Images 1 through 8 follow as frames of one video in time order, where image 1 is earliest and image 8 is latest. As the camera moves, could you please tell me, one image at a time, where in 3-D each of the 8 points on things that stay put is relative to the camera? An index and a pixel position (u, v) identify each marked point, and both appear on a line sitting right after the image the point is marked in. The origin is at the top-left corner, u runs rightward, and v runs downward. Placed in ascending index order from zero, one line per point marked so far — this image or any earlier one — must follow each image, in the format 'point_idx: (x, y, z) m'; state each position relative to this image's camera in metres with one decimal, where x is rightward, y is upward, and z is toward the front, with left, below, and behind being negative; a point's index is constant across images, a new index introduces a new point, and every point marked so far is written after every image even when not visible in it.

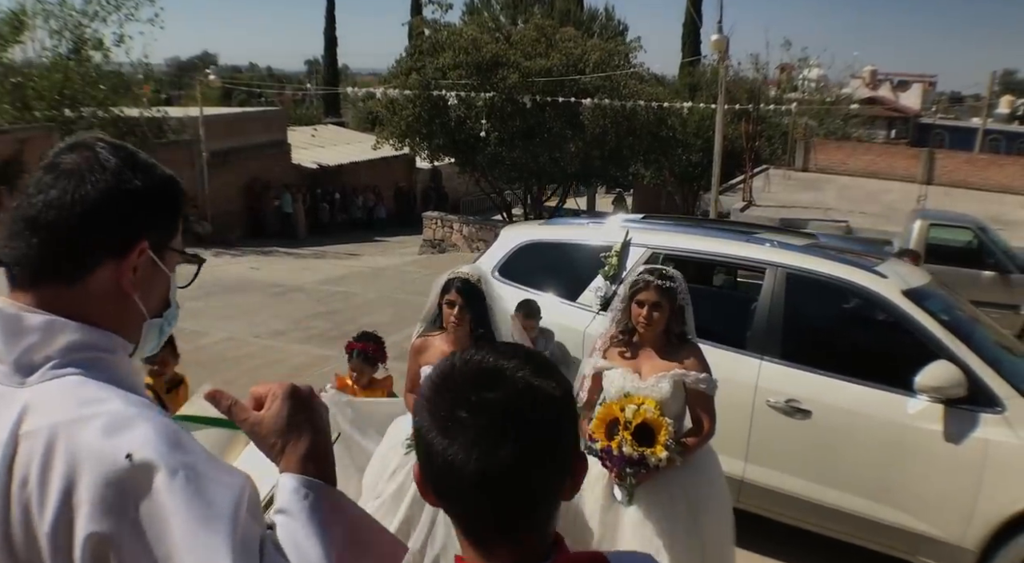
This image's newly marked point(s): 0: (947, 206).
0: (+10.5, +1.7, +15.5) m
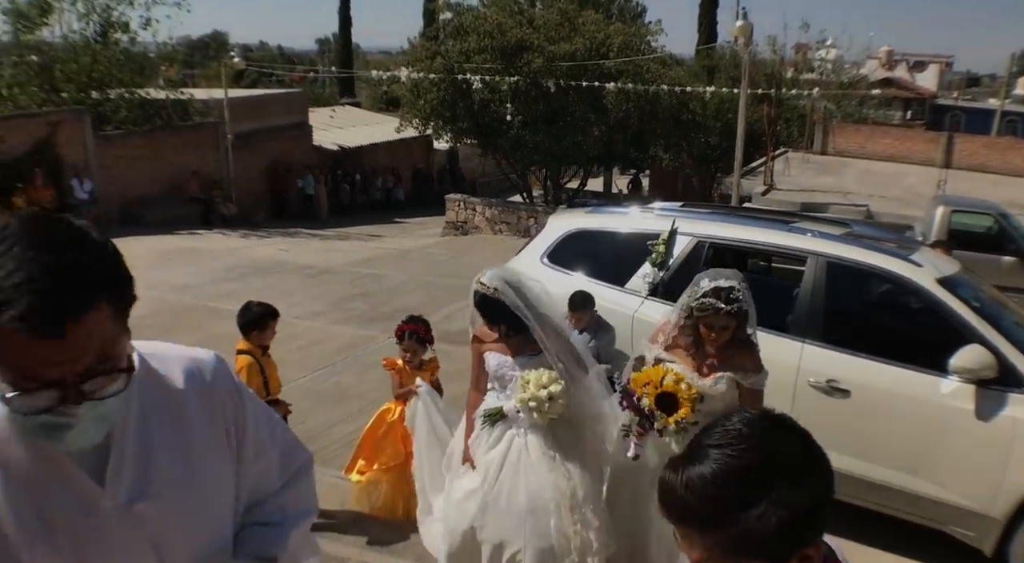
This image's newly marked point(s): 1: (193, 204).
0: (+10.9, +2.1, +15.6) m
1: (-6.6, +1.7, +15.3) m
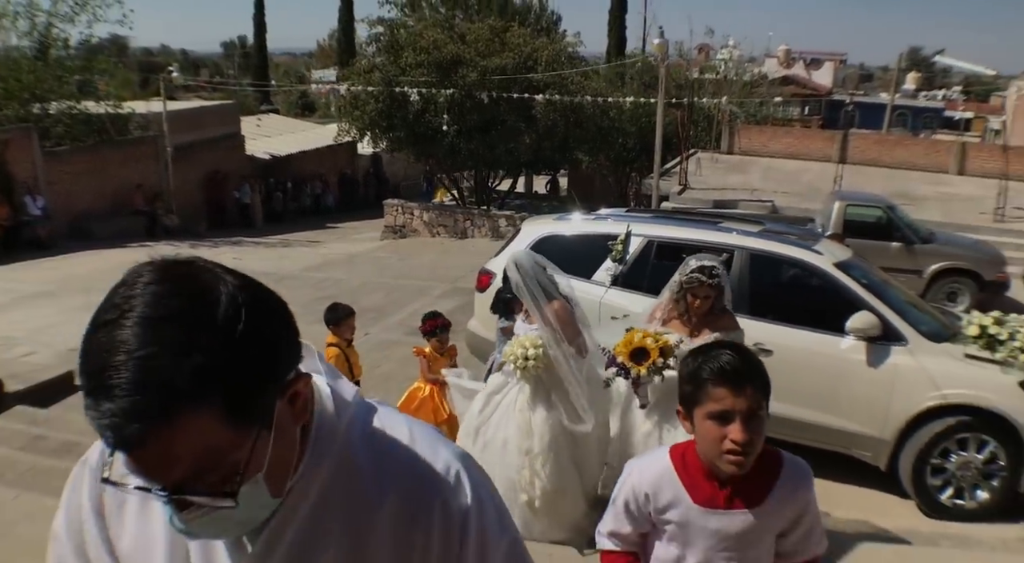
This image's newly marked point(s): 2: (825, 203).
0: (+9.1, +2.5, +17.7) m
1: (-8.2, +1.4, +15.1) m
2: (+5.7, +1.4, +12.0) m
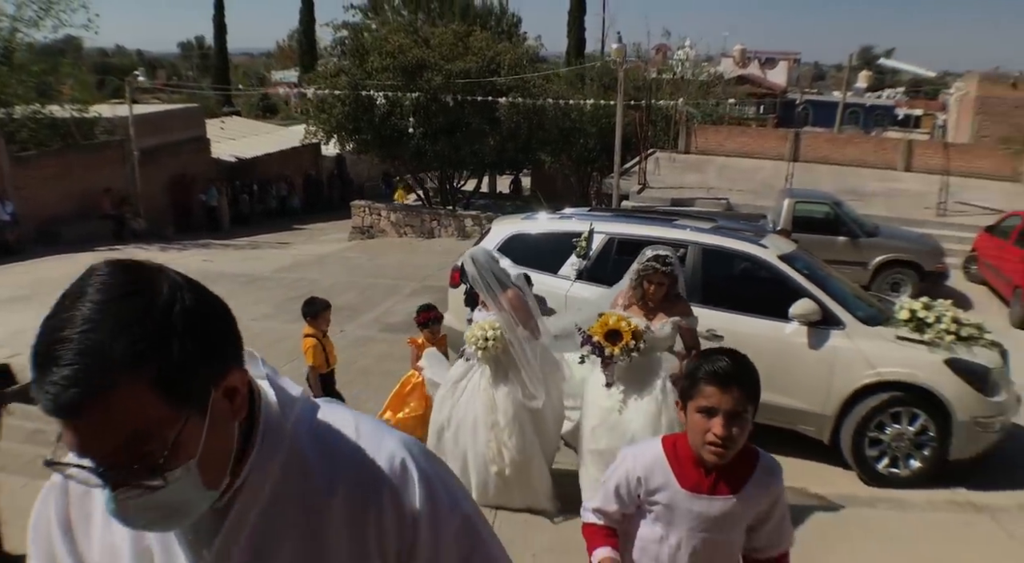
0: (+8.2, +2.7, +18.5) m
1: (-8.9, +1.3, +15.0) m
2: (+5.0, +1.6, +12.6) m
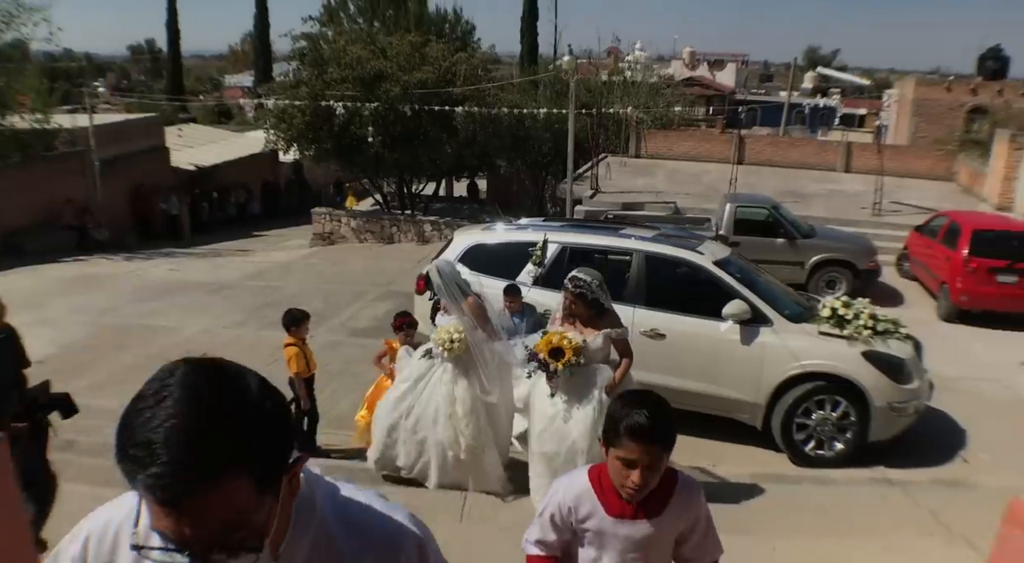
0: (+7.0, +2.8, +19.5) m
1: (-9.9, +1.1, +15.0) m
2: (+4.2, +1.6, +13.4) m
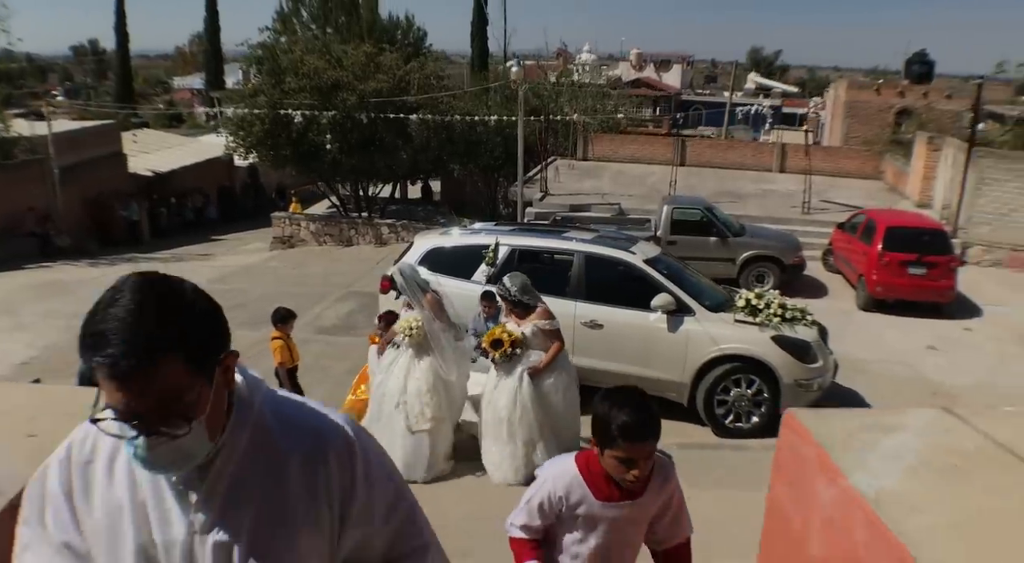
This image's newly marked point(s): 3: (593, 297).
0: (+5.5, +2.9, +20.7) m
1: (-10.9, +1.0, +15.1) m
2: (+3.2, +1.7, +14.4) m
3: (+0.9, -0.2, +7.4) m
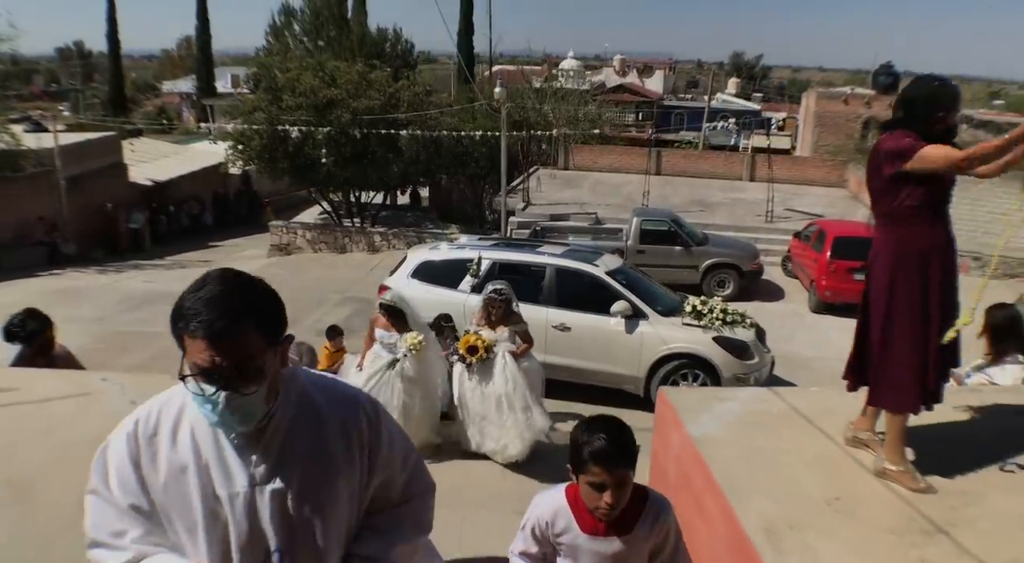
0: (+5.0, +2.8, +22.1) m
1: (-11.3, +0.8, +16.1) m
2: (+2.8, +1.5, +15.8) m
3: (+0.7, -0.3, +8.7) m
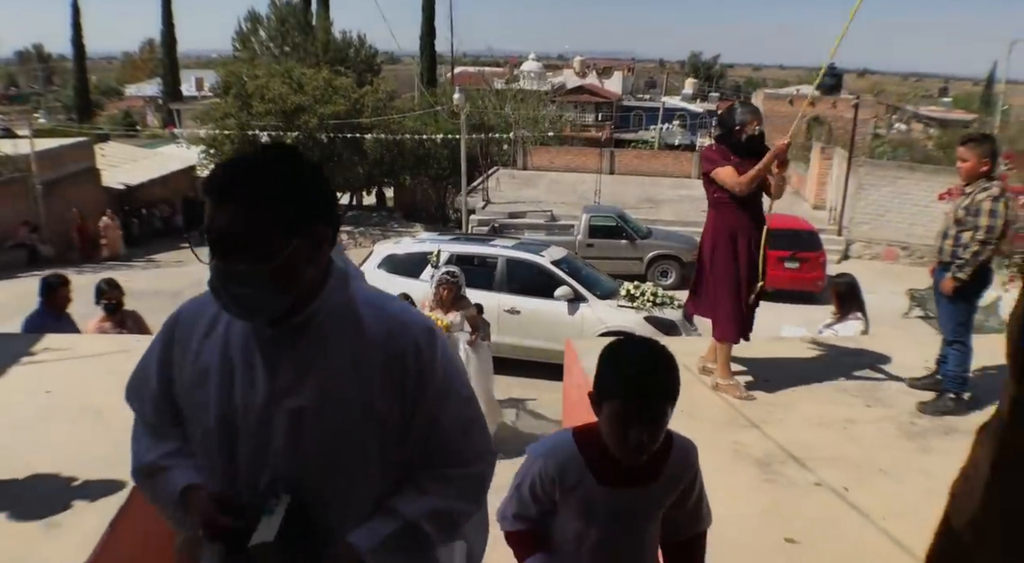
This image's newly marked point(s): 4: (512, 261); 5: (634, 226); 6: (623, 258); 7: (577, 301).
0: (+3.7, +3.1, +23.4) m
1: (-12.3, +0.8, +16.7) m
2: (+1.8, +1.7, +17.1) m
3: (0.0, -0.1, +9.9) m
4: (0.0, +0.3, +9.9) m
5: (+3.0, +1.4, +16.3) m
6: (+2.6, +0.6, +16.0) m
7: (+0.9, -0.3, +9.9) m
